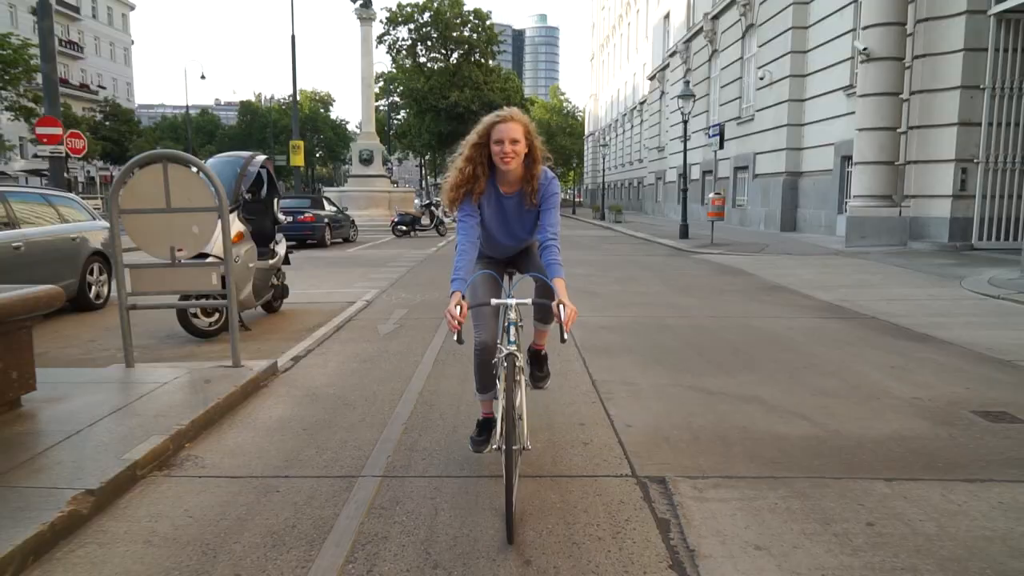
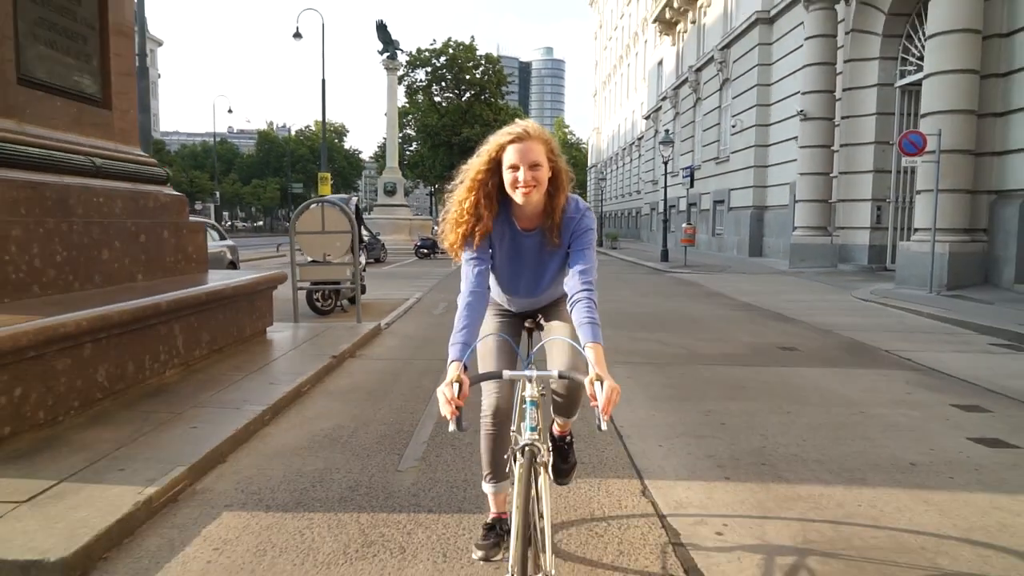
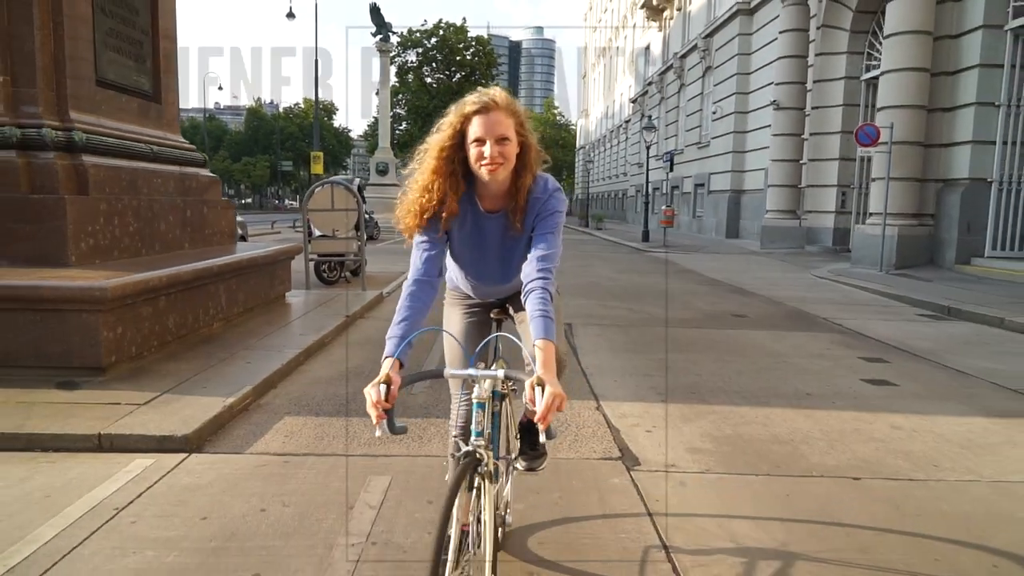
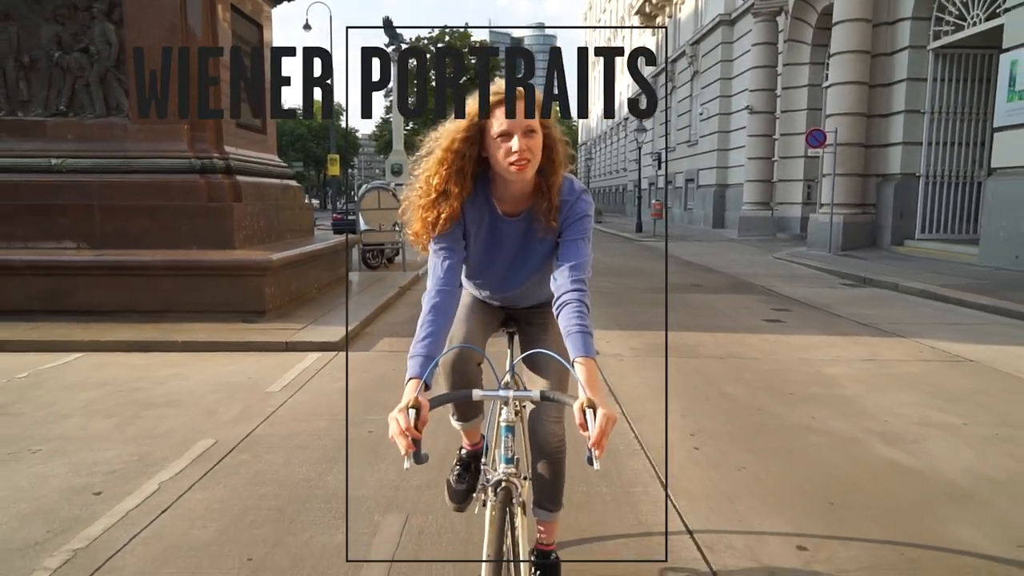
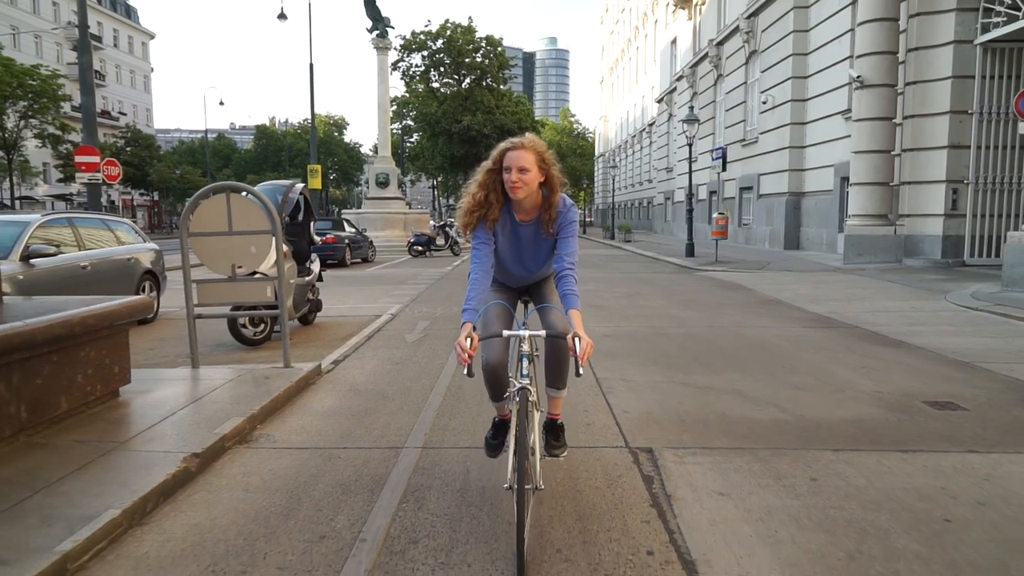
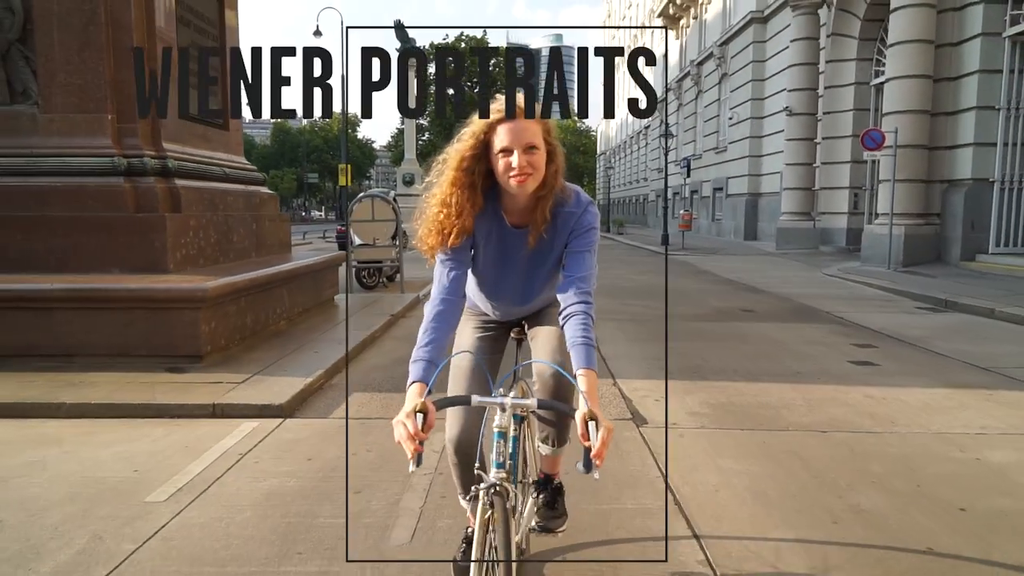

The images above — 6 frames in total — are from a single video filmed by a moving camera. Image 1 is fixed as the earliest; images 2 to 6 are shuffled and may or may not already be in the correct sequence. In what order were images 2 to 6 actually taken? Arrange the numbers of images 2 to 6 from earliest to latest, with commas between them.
5, 2, 3, 6, 4
